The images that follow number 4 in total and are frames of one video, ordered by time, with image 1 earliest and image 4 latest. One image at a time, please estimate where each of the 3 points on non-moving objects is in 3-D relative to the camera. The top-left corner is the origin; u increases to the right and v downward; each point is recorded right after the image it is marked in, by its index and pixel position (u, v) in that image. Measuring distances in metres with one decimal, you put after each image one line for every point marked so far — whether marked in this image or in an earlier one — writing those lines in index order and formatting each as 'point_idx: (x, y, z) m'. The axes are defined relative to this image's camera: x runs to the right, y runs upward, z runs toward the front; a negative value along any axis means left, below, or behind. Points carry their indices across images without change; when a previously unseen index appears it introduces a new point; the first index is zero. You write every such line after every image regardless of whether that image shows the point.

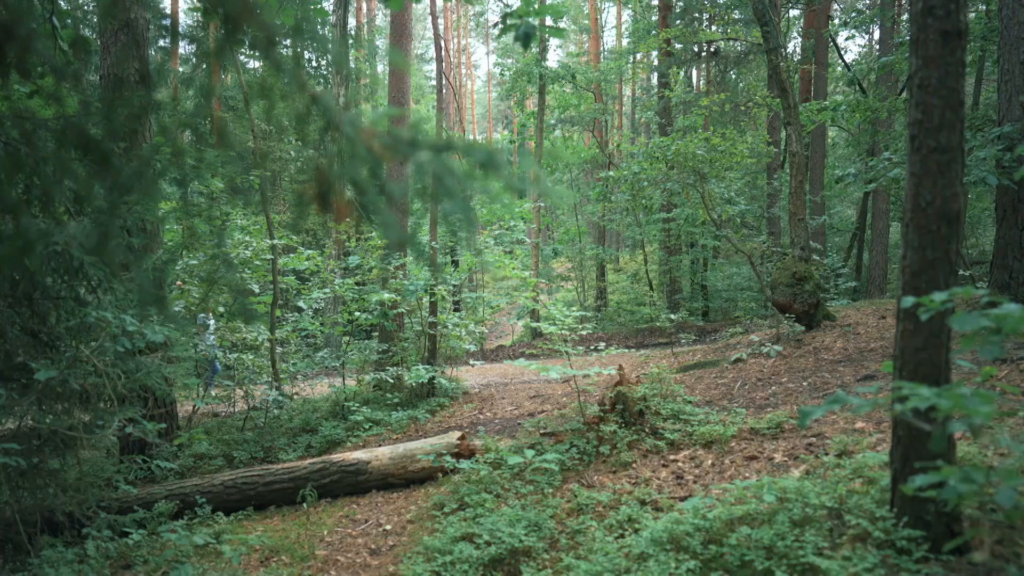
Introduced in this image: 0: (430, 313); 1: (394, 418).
0: (-1.0, -0.3, +9.0) m
1: (-1.1, -1.3, +7.4) m
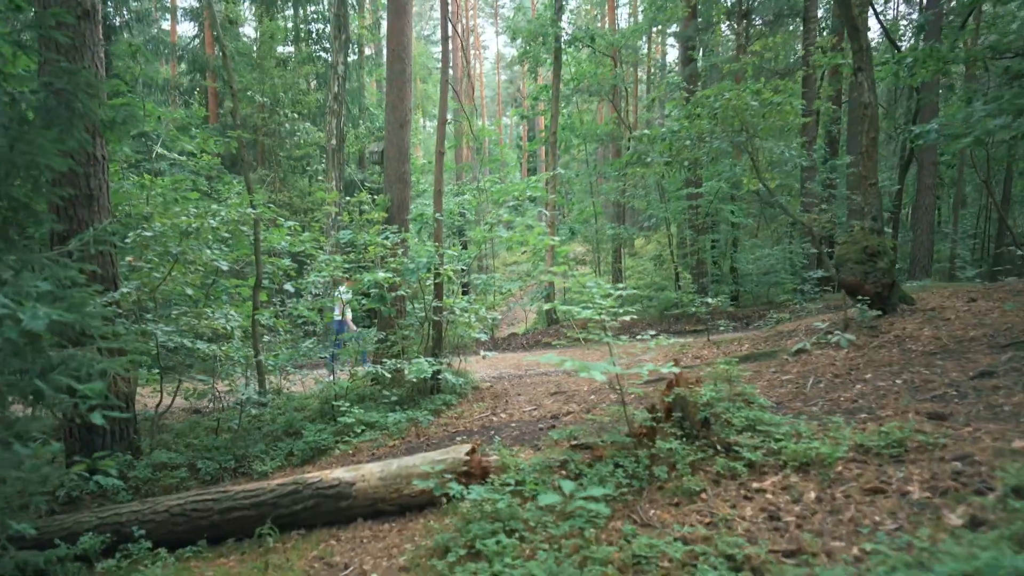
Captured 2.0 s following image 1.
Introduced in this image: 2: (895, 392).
0: (-0.8, -0.1, +7.8) m
1: (-1.0, -1.1, +6.2) m
2: (+2.4, -0.6, +4.7) m
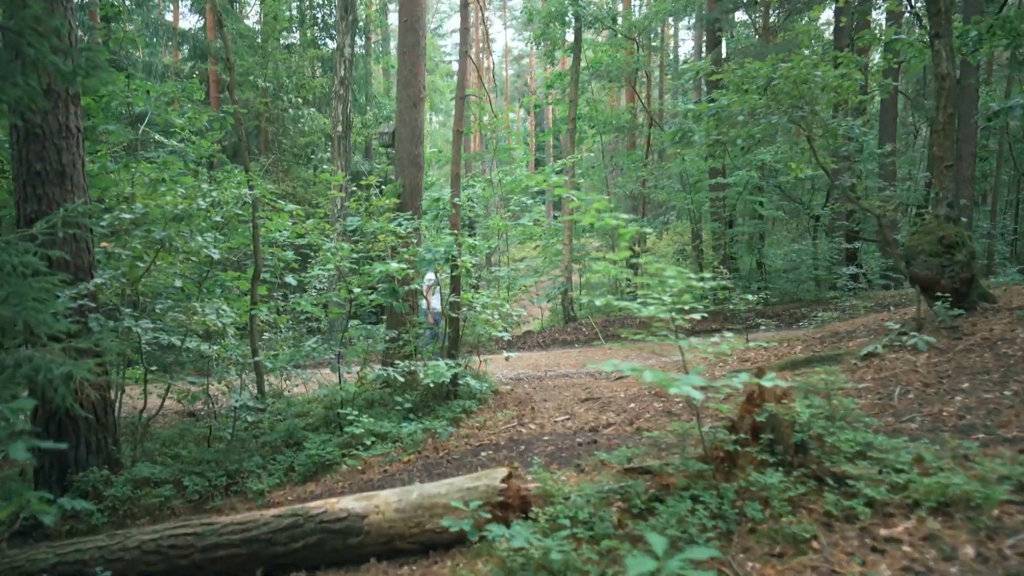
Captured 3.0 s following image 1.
0: (-0.6, 0.0, +7.1) m
1: (-0.8, -1.0, +5.5) m
2: (+2.6, -0.6, +3.9) m
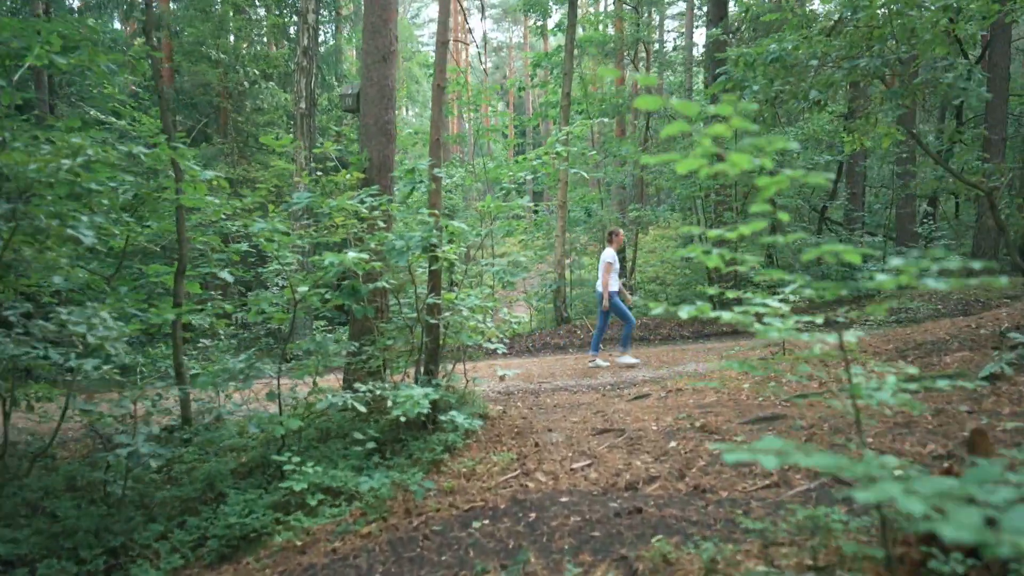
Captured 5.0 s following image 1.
0: (-0.6, 0.0, +5.6) m
1: (-0.8, -1.0, +4.0) m
2: (+2.6, -0.6, +2.5) m
